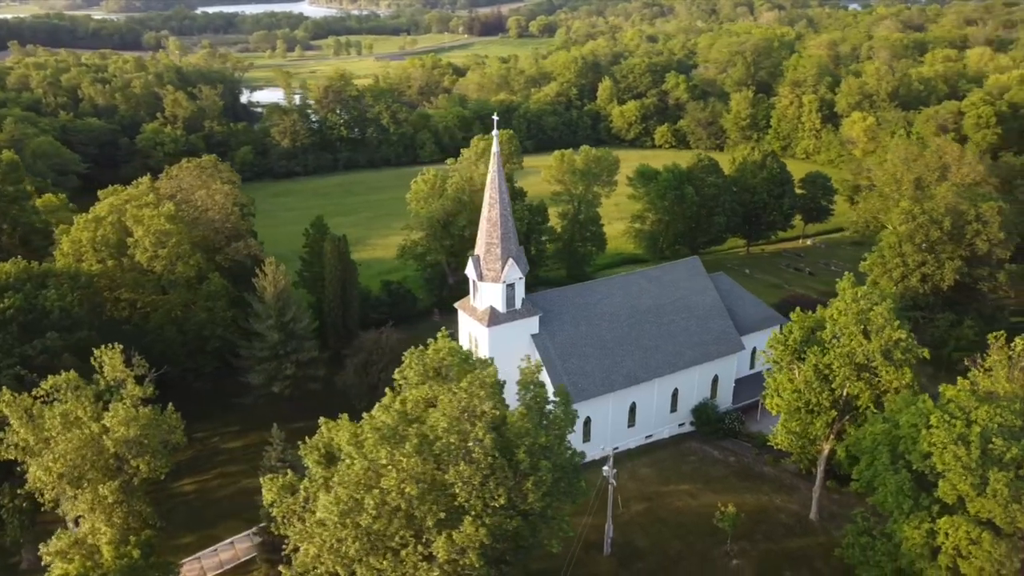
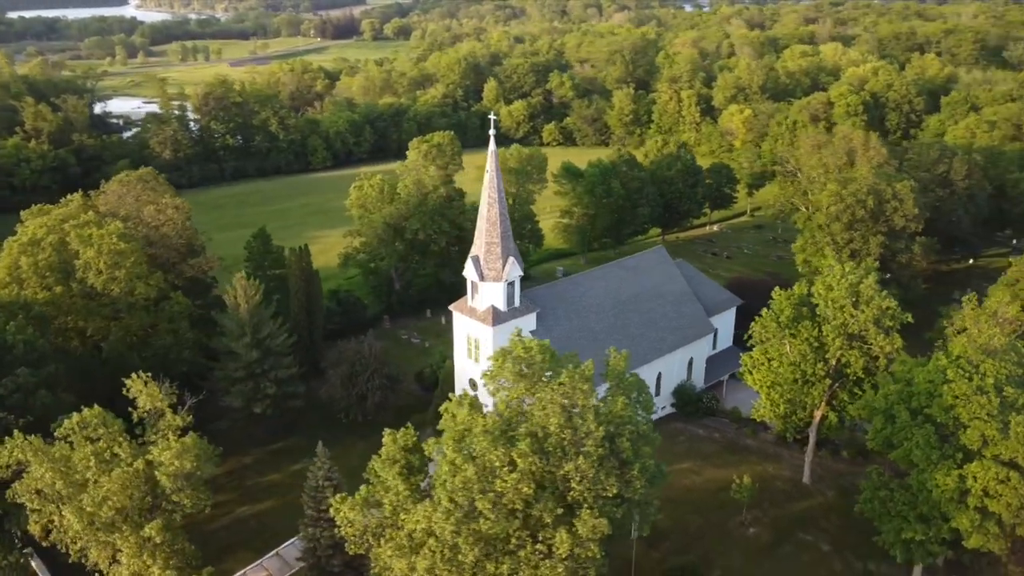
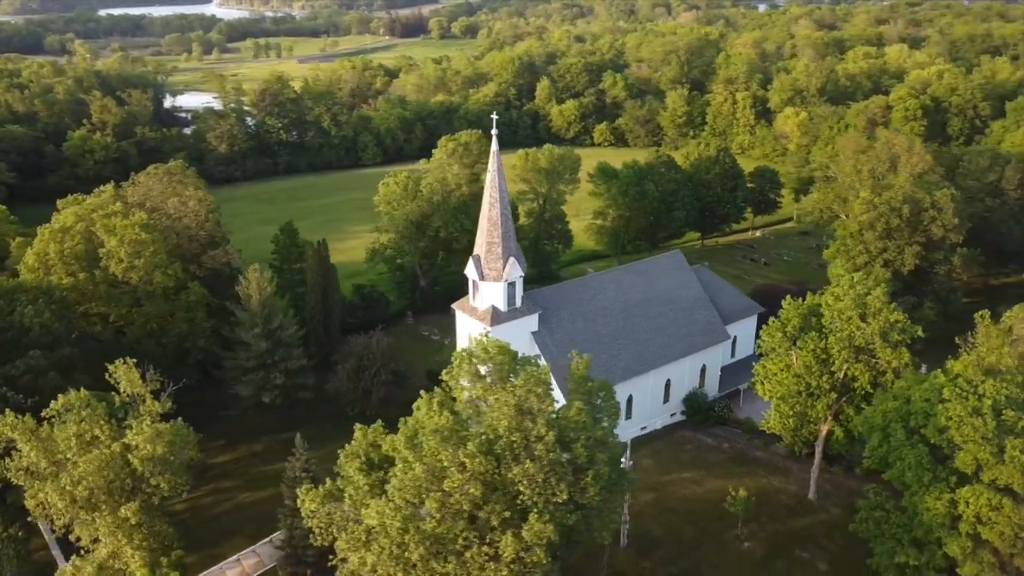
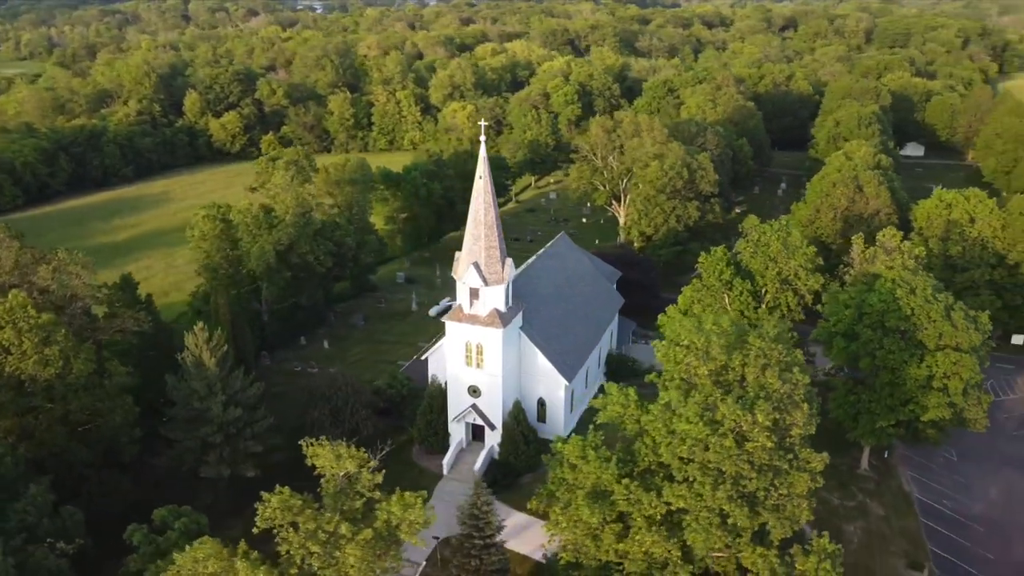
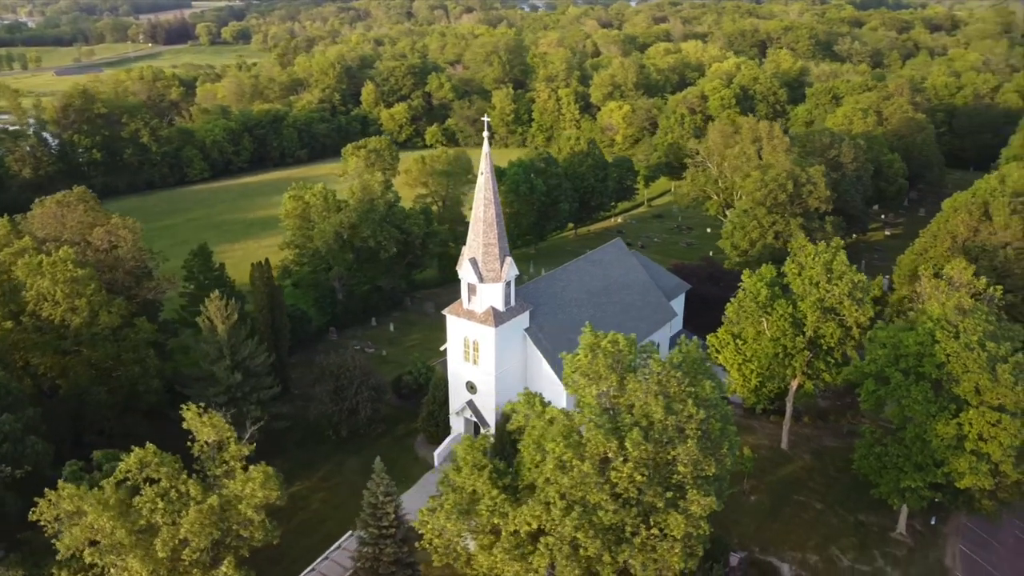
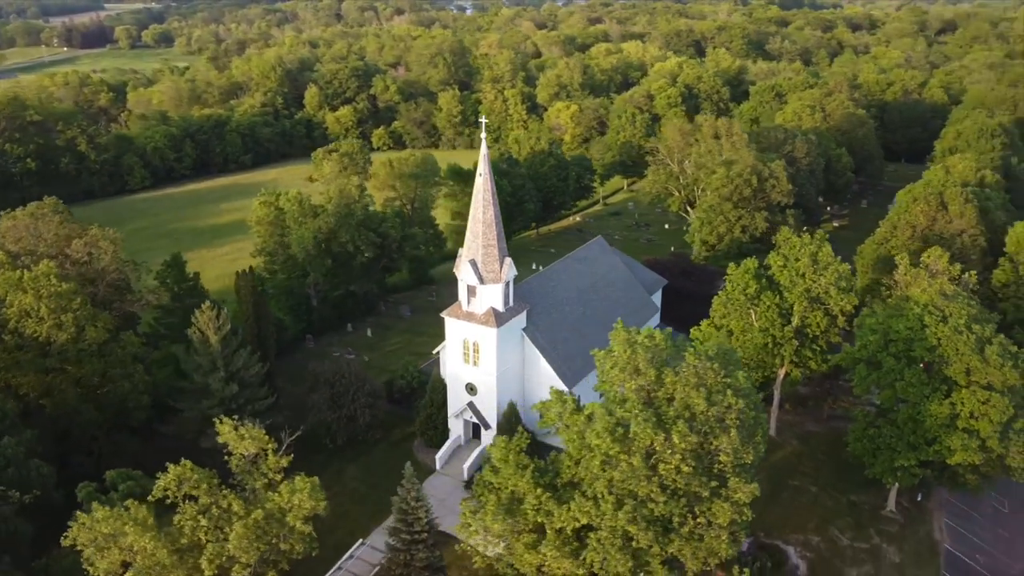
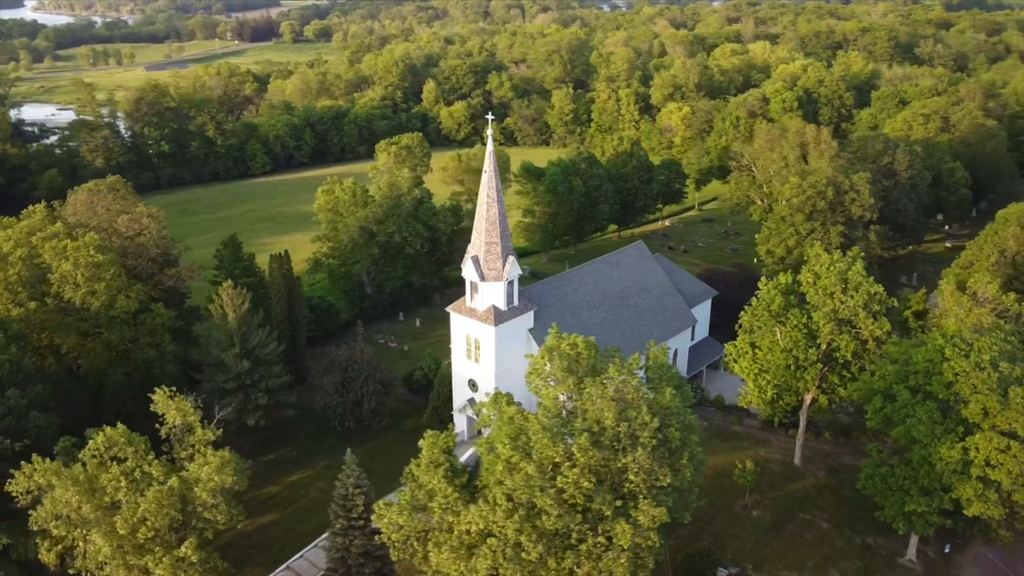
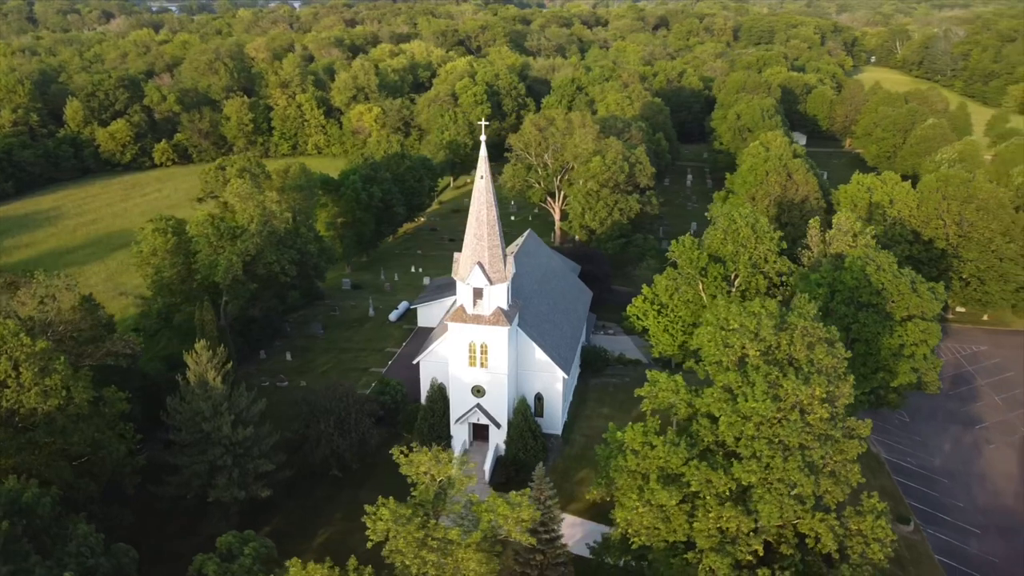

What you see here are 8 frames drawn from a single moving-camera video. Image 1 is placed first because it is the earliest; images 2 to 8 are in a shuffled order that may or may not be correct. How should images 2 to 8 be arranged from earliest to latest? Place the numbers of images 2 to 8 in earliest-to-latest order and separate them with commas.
3, 2, 7, 5, 6, 4, 8
